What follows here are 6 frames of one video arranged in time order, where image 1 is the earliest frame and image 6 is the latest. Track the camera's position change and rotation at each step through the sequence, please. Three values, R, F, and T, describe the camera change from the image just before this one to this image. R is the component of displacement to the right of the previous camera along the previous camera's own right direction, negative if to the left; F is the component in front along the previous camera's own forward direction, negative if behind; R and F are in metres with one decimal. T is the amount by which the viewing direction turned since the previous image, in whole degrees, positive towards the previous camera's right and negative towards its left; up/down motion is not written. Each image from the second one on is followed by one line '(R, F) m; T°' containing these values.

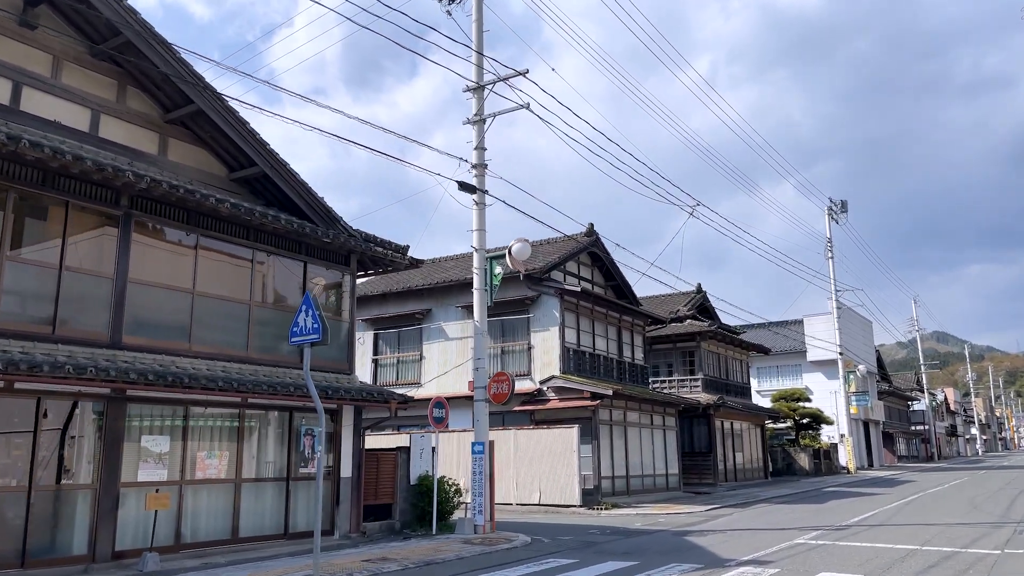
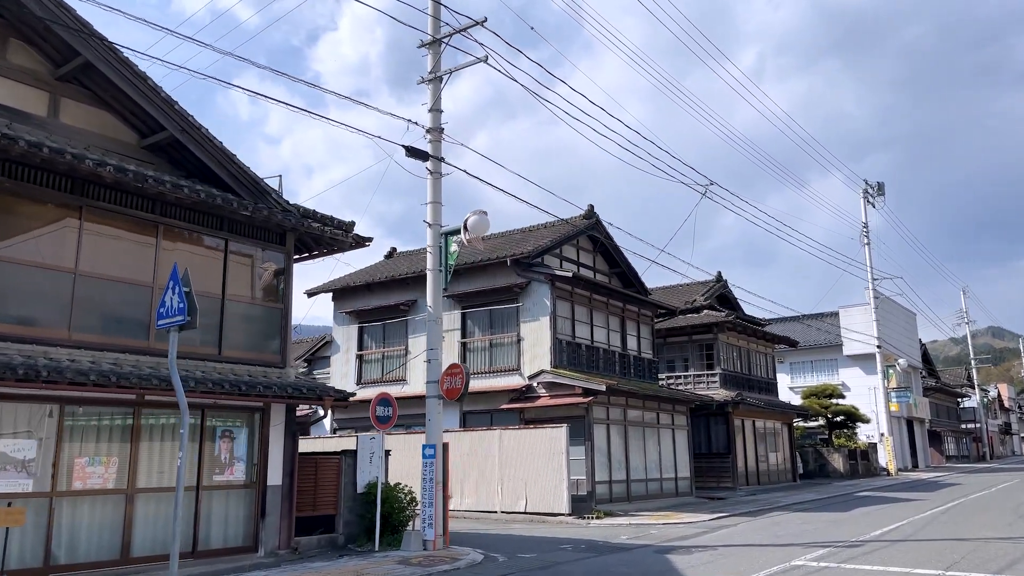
(+1.3, +2.0) m; -3°
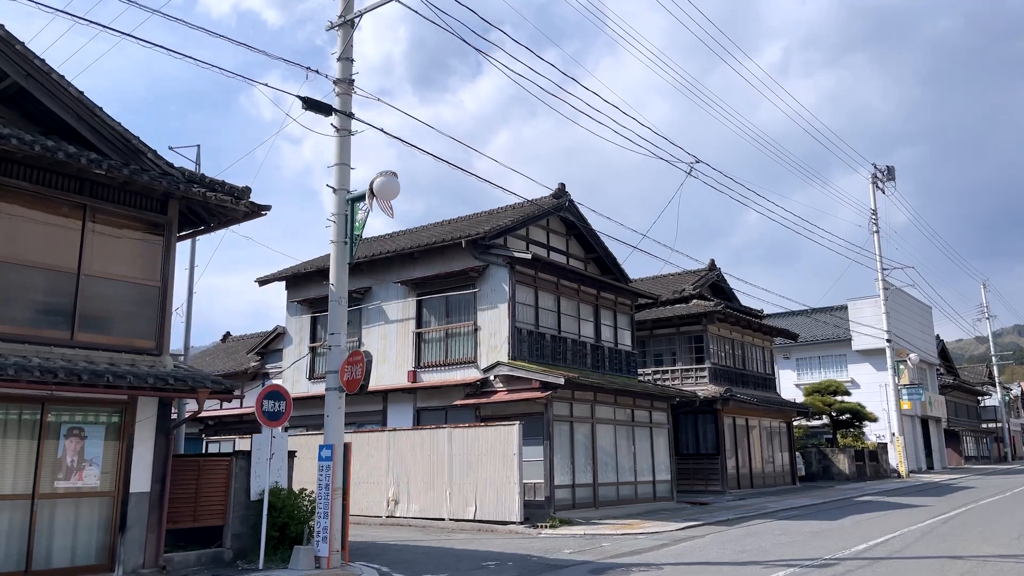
(+1.4, +1.9) m; -1°
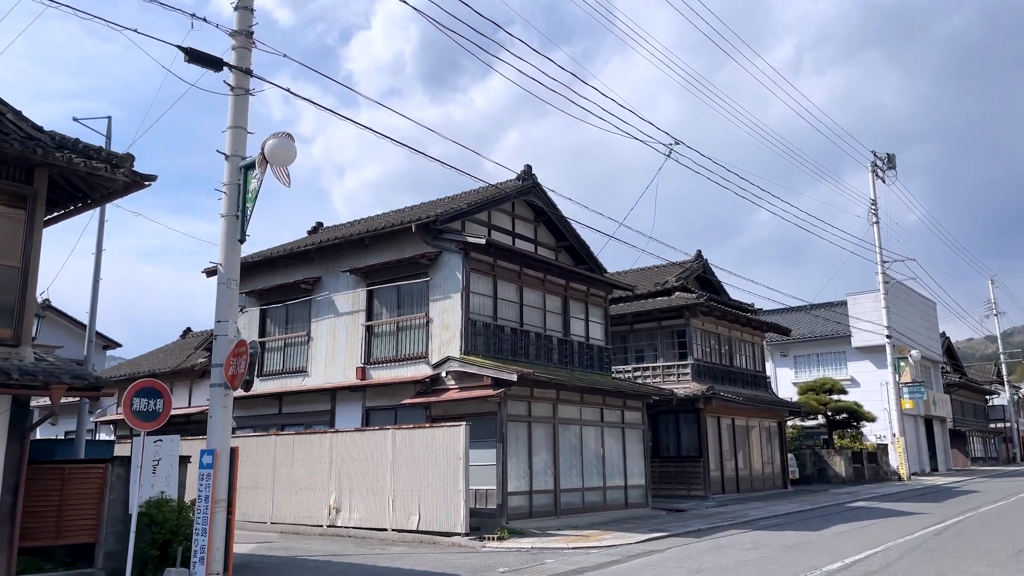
(+1.1, +1.5) m; -1°
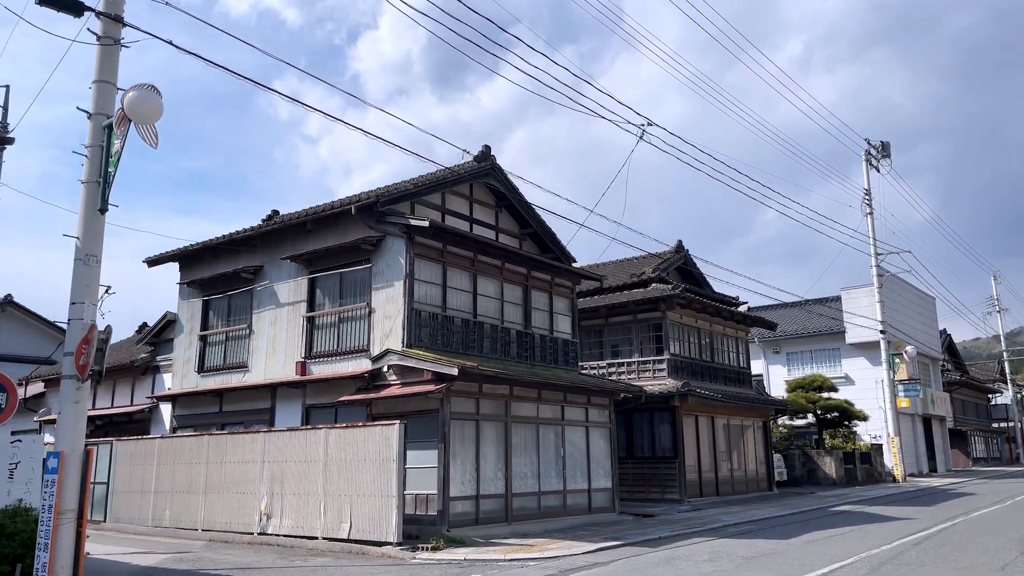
(+1.1, +1.3) m; 0°
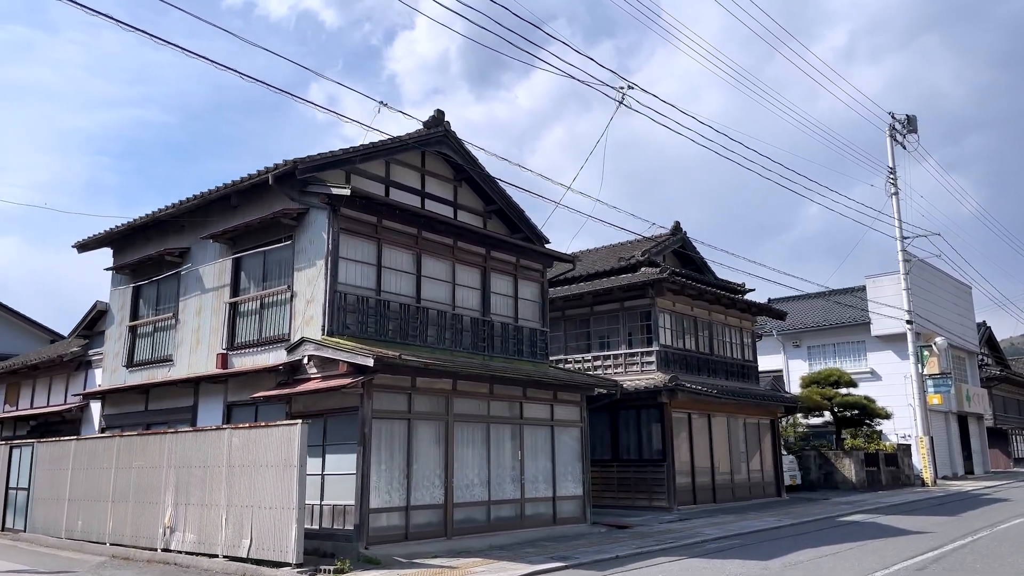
(+1.5, +2.1) m; -2°
